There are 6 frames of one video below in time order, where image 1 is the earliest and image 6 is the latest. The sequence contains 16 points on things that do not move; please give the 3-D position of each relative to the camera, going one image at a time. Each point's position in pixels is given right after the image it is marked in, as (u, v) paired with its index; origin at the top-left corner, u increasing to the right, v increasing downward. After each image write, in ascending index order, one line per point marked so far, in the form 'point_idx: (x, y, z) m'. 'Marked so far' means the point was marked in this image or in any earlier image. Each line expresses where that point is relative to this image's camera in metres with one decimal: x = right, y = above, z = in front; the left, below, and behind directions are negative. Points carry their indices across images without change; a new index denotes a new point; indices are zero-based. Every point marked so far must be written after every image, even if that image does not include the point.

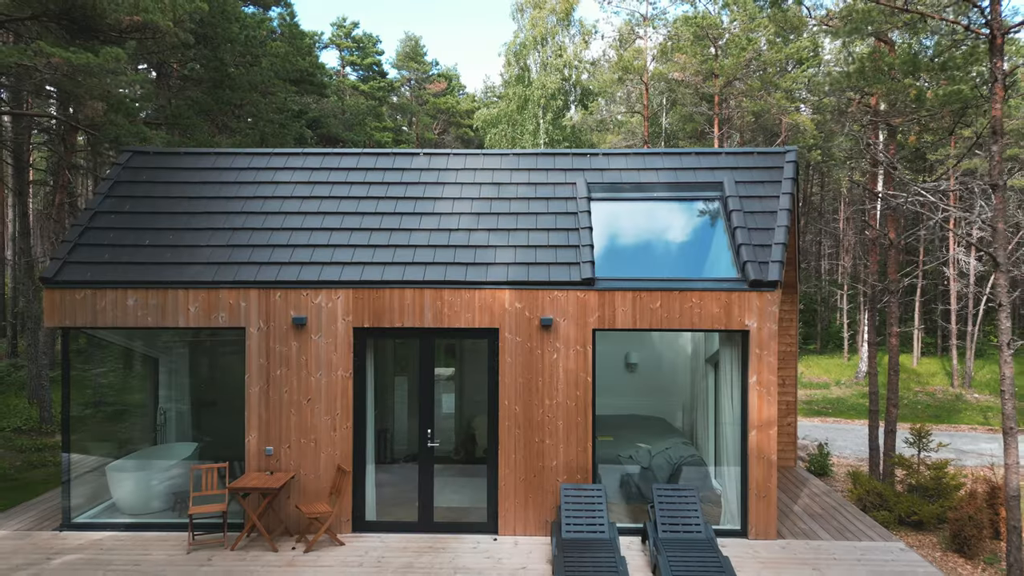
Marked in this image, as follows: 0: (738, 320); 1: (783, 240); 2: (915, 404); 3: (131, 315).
0: (+1.9, -0.3, +6.7) m
1: (+2.4, +0.4, +6.9) m
2: (+7.7, -2.2, +15.0) m
3: (-3.3, -0.2, +6.9) m
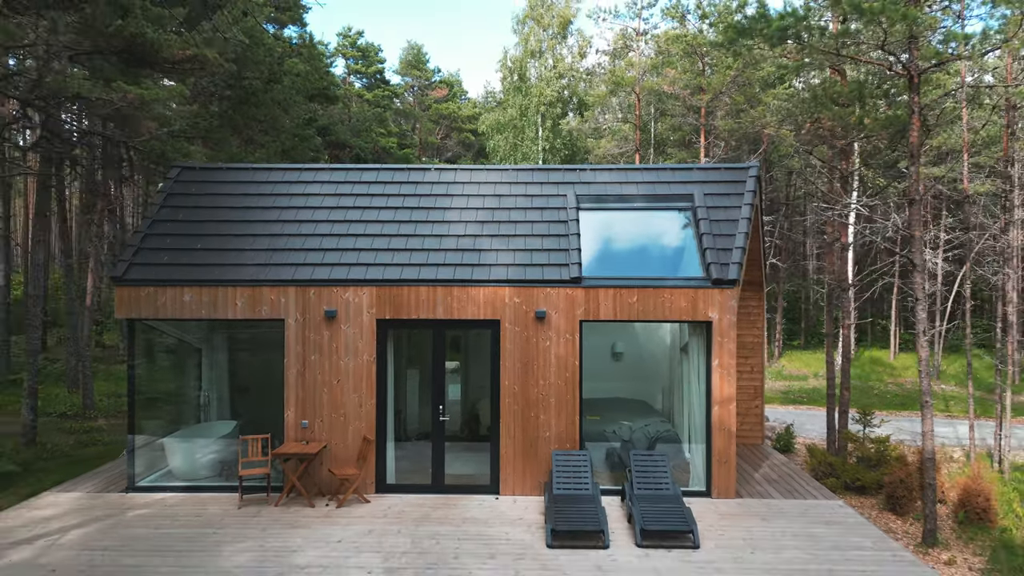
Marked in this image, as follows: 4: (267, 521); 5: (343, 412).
0: (+1.9, -0.2, +7.9) m
1: (+2.4, +0.4, +8.1) m
2: (+7.7, -2.2, +16.2) m
3: (-3.3, -0.2, +8.1) m
4: (-2.2, -2.1, +7.1) m
5: (-1.7, -1.3, +8.0) m
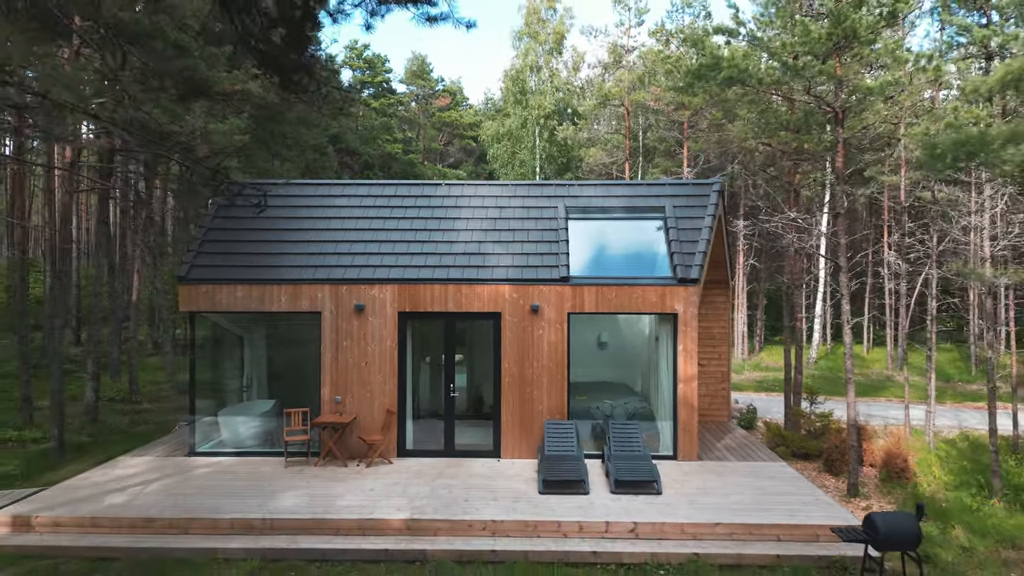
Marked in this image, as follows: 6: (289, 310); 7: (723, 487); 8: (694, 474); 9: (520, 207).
0: (+1.9, -0.2, +9.5) m
1: (+2.3, +0.5, +9.6) m
2: (+7.7, -2.1, +17.8) m
3: (-3.4, -0.2, +9.6) m
4: (-2.2, -2.1, +8.7) m
5: (-1.7, -1.2, +9.6) m
6: (-2.7, -0.3, +9.7) m
7: (+2.2, -2.1, +8.3) m
8: (+2.0, -2.1, +8.8) m
9: (+0.1, +1.1, +10.8) m
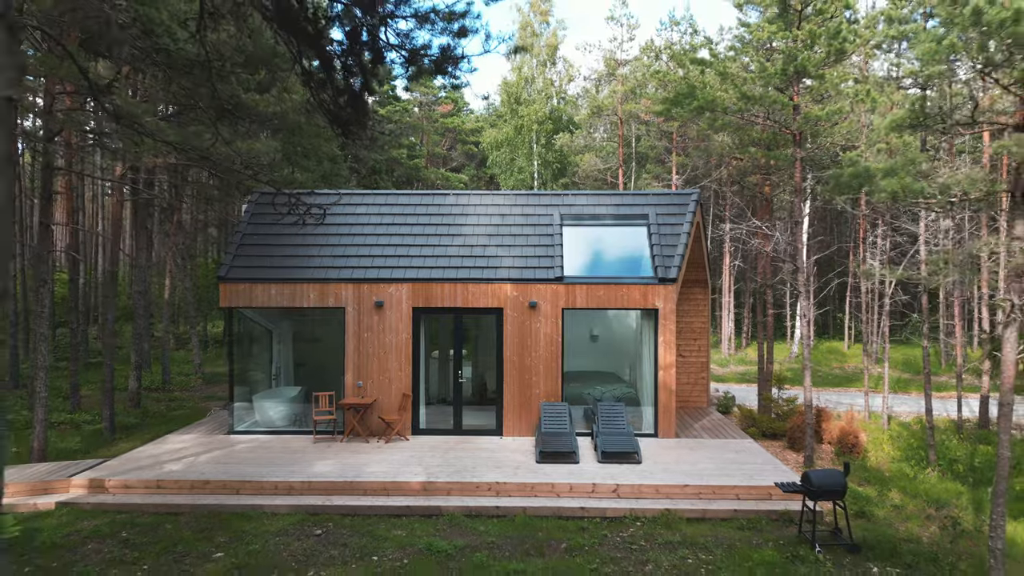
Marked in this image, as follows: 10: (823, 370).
0: (+1.9, -0.2, +10.8) m
1: (+2.4, +0.5, +10.9) m
2: (+7.7, -2.1, +19.1) m
3: (-3.3, -0.2, +10.9) m
4: (-2.2, -2.1, +10.0) m
5: (-1.7, -1.2, +10.9) m
6: (-2.7, -0.3, +11.0) m
7: (+2.2, -2.1, +9.6) m
8: (+2.1, -2.1, +10.1) m
9: (+0.1, +1.1, +12.1) m
10: (+7.8, -2.1, +19.8) m
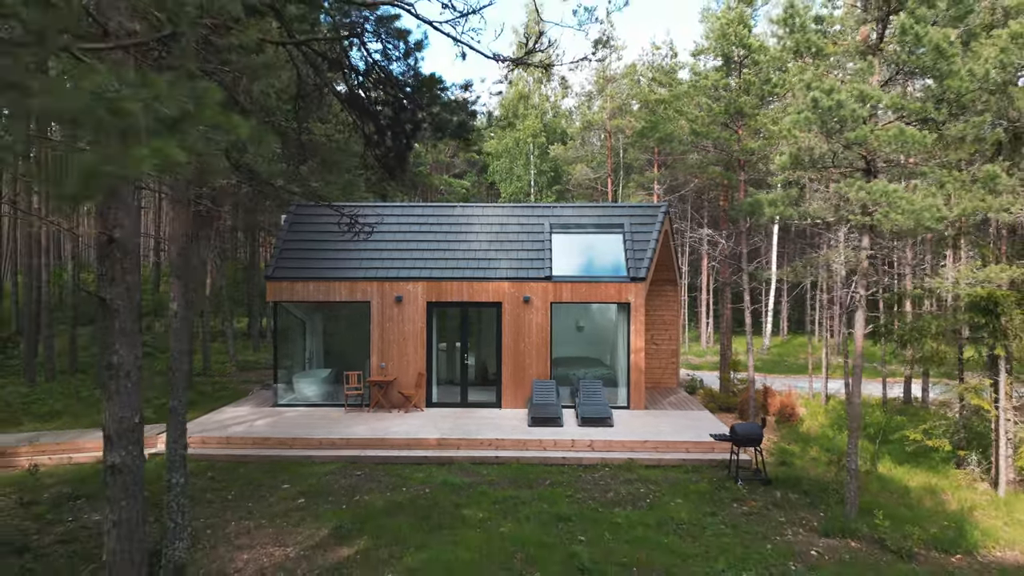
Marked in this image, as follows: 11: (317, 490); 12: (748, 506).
0: (+1.9, -0.2, +13.0) m
1: (+2.3, +0.5, +13.2) m
2: (+7.6, -2.1, +21.3) m
3: (-3.4, -0.1, +13.2) m
4: (-2.3, -2.0, +12.2) m
5: (-1.8, -1.2, +13.1) m
6: (-2.8, -0.2, +13.2) m
7: (+2.2, -2.0, +11.8) m
8: (+2.0, -2.0, +12.3) m
9: (+0.1, +1.2, +14.4) m
10: (+7.8, -2.0, +22.1) m
11: (-2.2, -2.3, +9.0) m
12: (+2.5, -2.3, +8.4) m
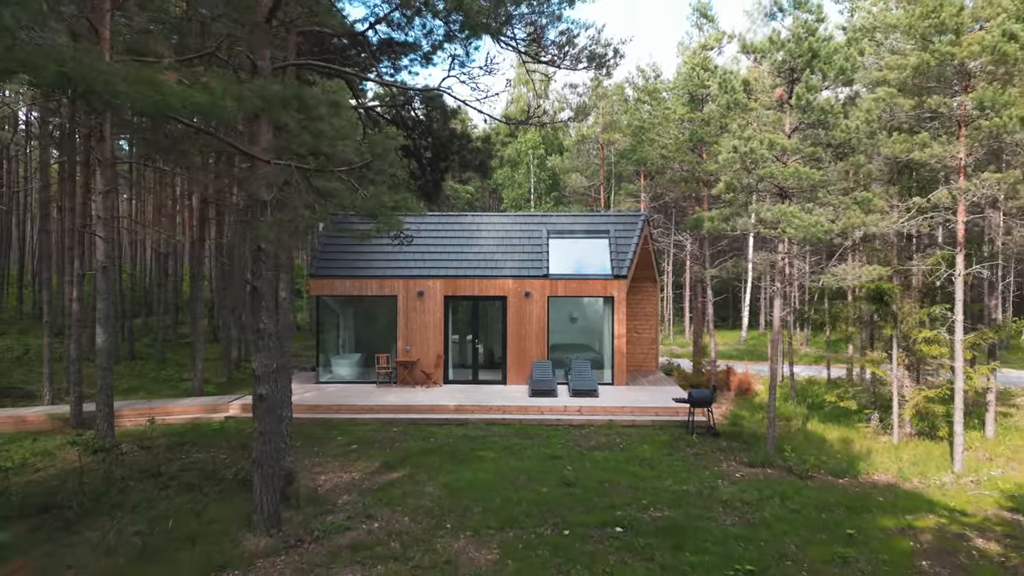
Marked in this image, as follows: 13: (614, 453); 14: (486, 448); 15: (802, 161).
0: (+1.9, -0.1, +15.6) m
1: (+2.4, +0.6, +15.7) m
2: (+7.7, -2.0, +23.9) m
3: (-3.3, 0.0, +15.7) m
4: (-2.2, -1.9, +14.8) m
5: (-1.7, -1.1, +15.7) m
6: (-2.7, -0.1, +15.8) m
7: (+2.2, -2.0, +14.4) m
8: (+2.1, -1.9, +14.9) m
9: (+0.1, +1.3, +16.9) m
10: (+7.9, -2.0, +24.7) m
11: (-2.2, -2.2, +11.6) m
12: (+2.6, -2.2, +10.9) m
13: (+1.4, -2.2, +10.6) m
14: (-0.4, -2.3, +11.1) m
15: (+3.5, +1.6, +9.6) m
